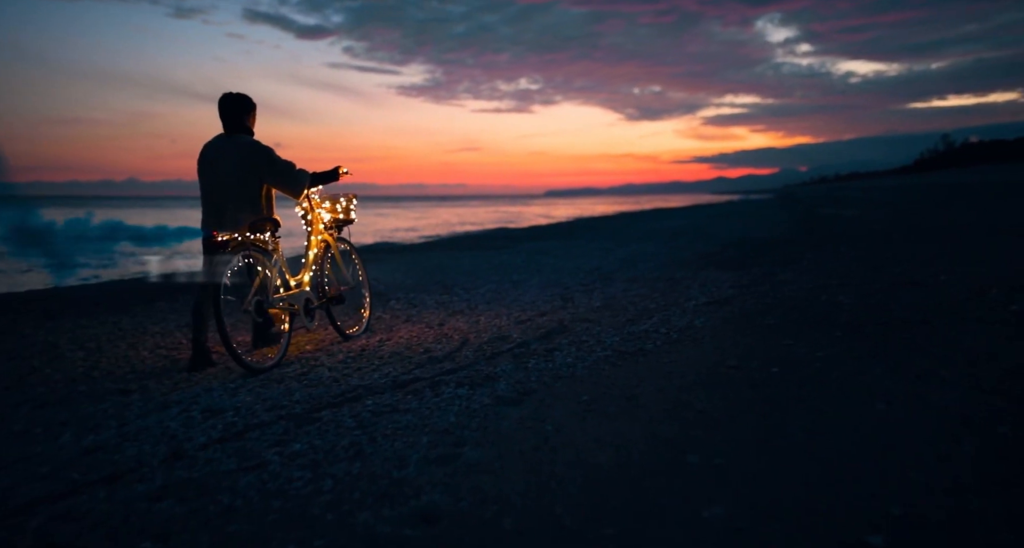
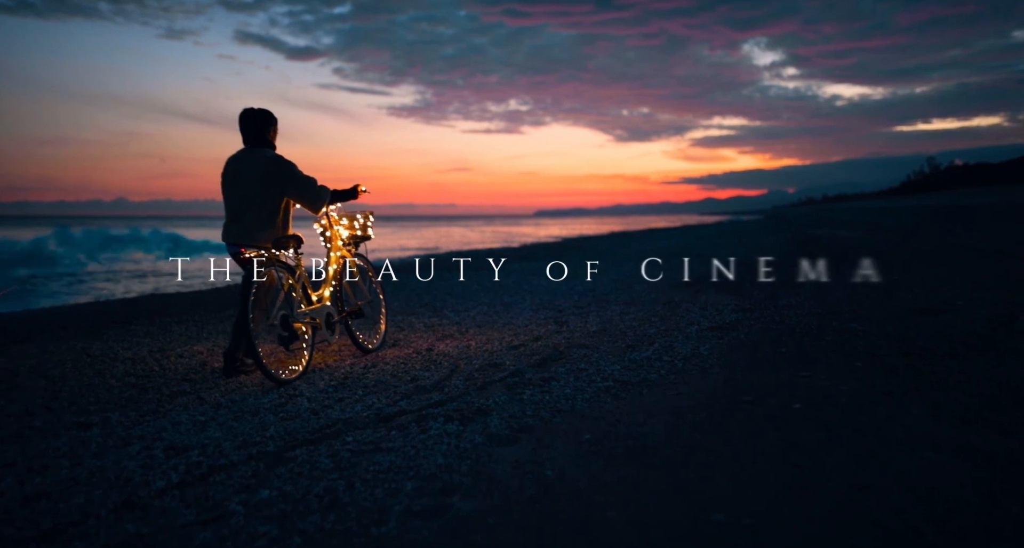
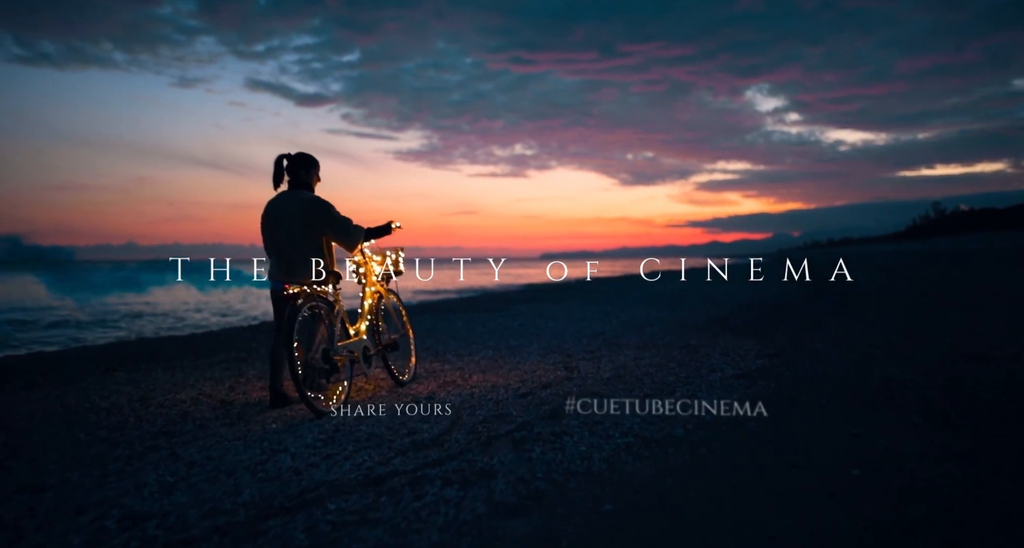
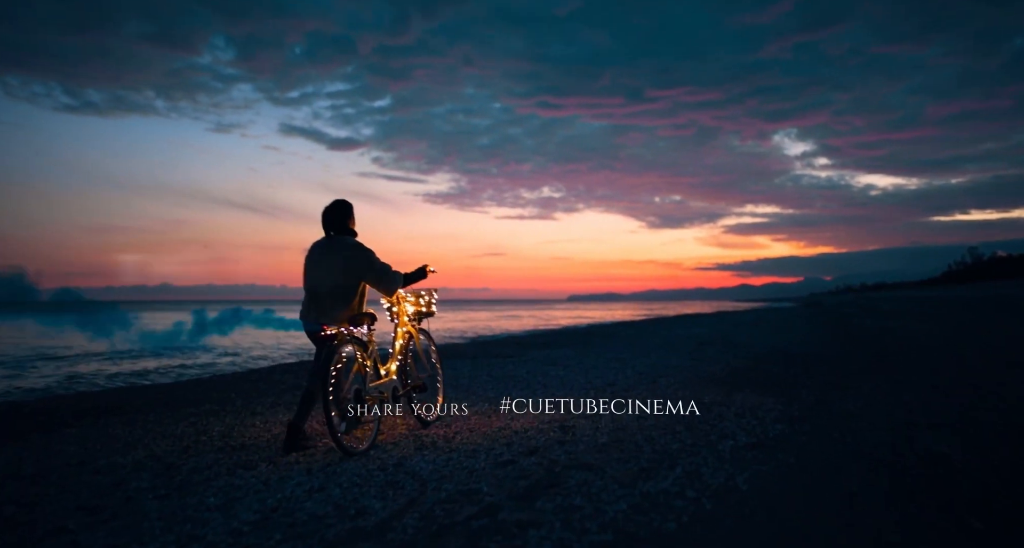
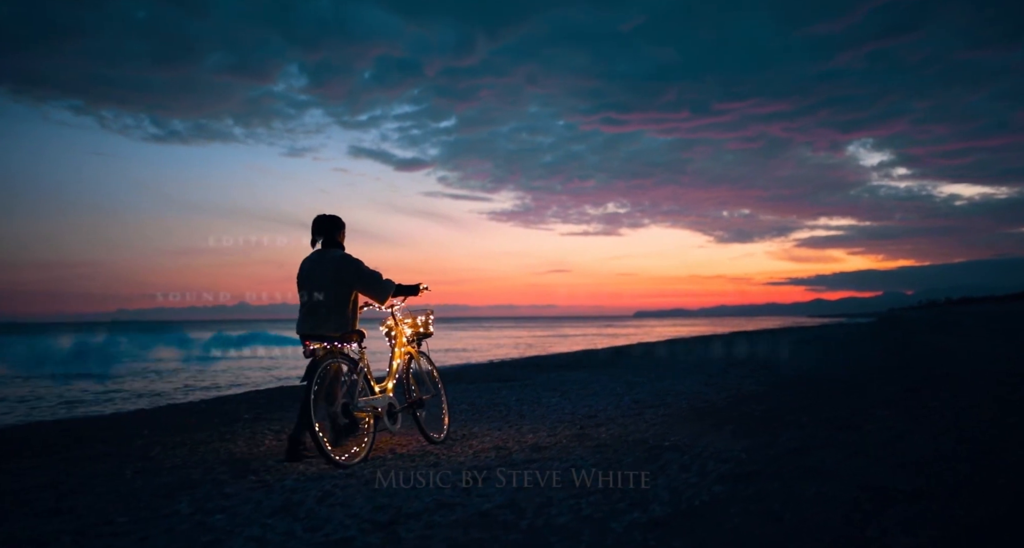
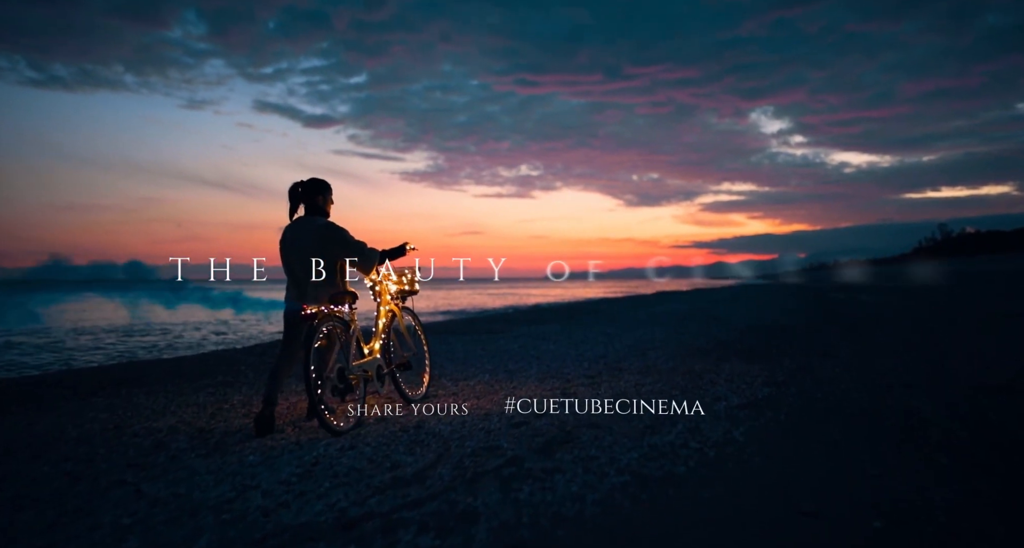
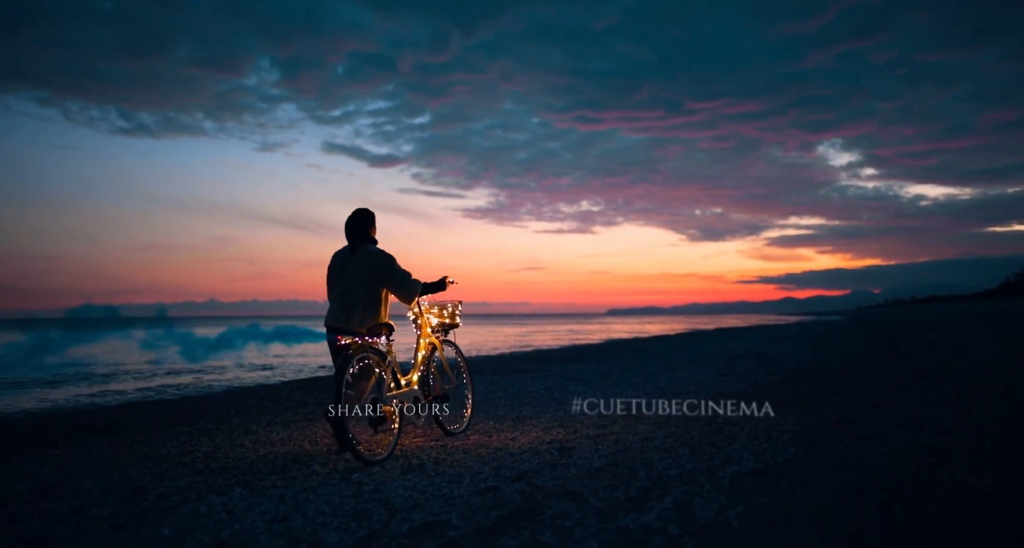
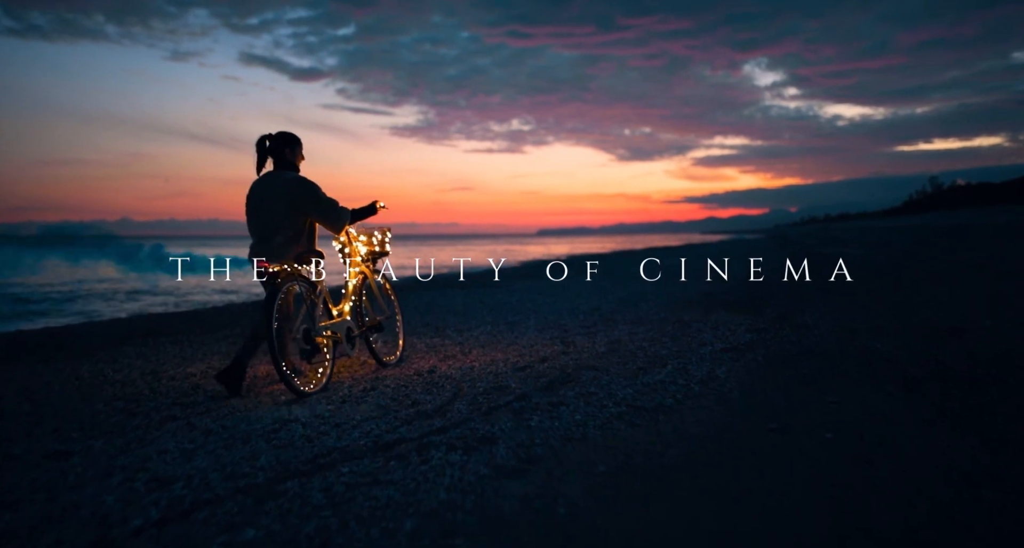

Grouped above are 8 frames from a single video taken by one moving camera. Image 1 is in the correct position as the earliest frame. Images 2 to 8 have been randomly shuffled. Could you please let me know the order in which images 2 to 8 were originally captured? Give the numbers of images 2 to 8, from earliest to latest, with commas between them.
2, 8, 3, 6, 4, 7, 5
